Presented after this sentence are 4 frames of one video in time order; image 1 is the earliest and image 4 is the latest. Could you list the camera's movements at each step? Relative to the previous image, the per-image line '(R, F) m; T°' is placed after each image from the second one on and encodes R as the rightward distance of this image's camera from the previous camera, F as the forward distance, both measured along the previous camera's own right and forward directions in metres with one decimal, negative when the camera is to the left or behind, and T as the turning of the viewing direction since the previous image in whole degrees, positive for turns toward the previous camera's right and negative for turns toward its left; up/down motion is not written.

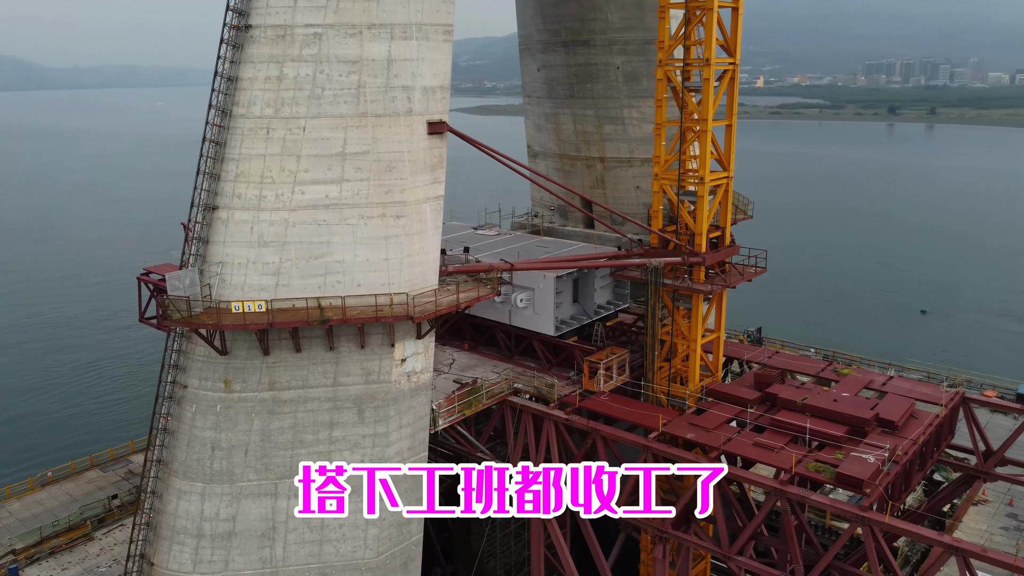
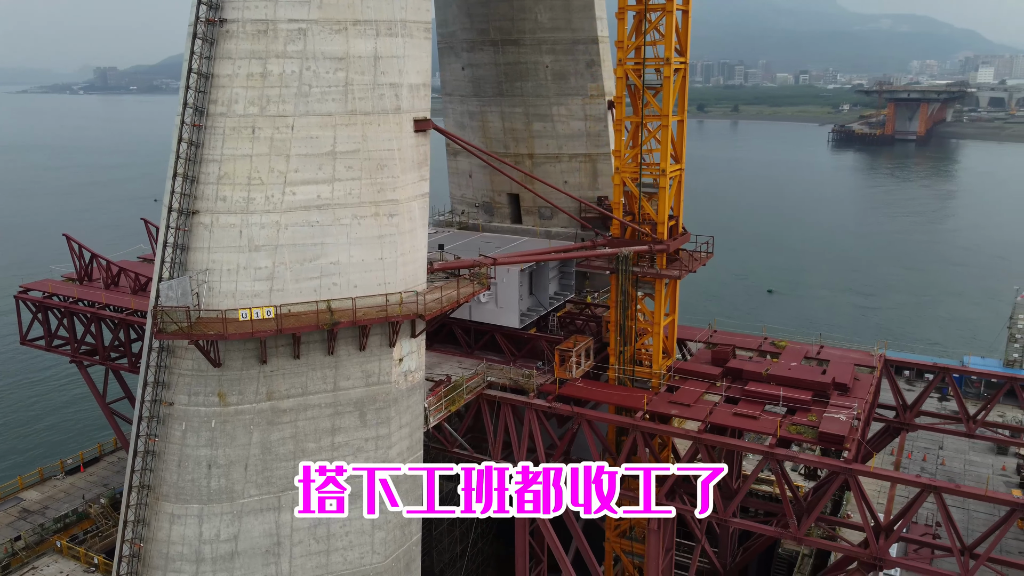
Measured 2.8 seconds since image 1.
(-4.8, 0.0) m; +12°
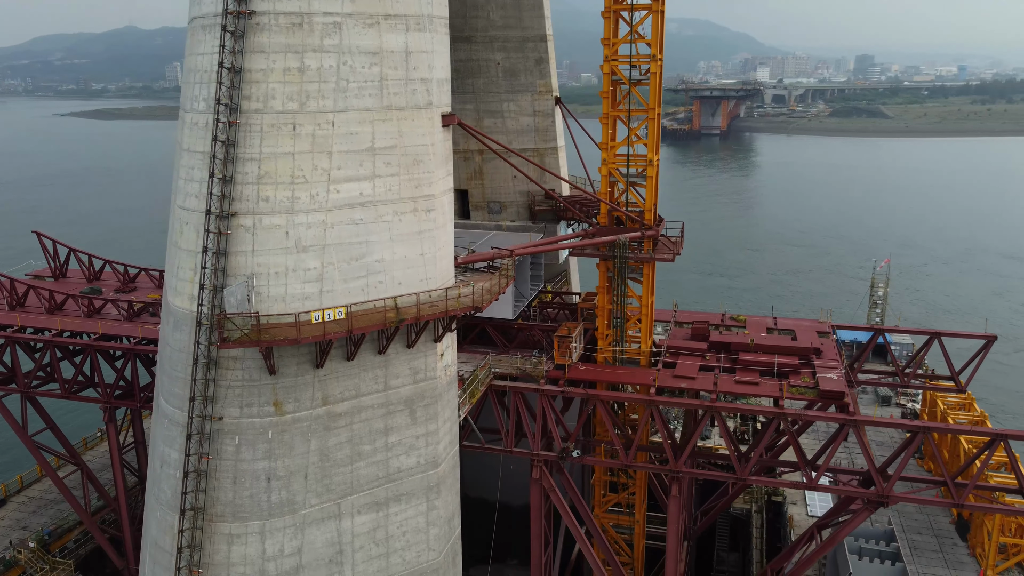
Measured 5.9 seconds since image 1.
(-6.3, +0.1) m; +13°
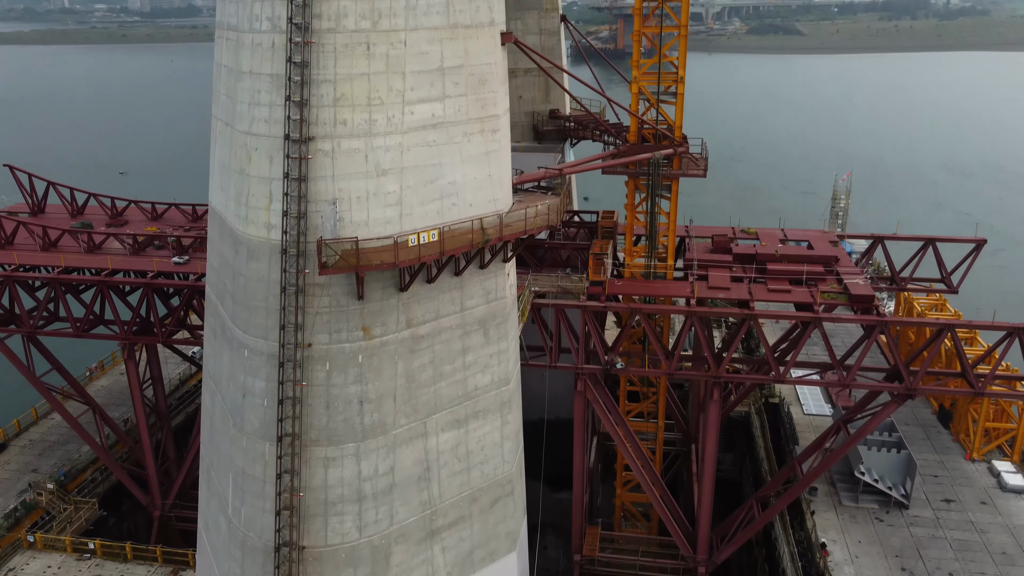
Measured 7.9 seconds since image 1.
(-4.3, -0.2) m; +6°
